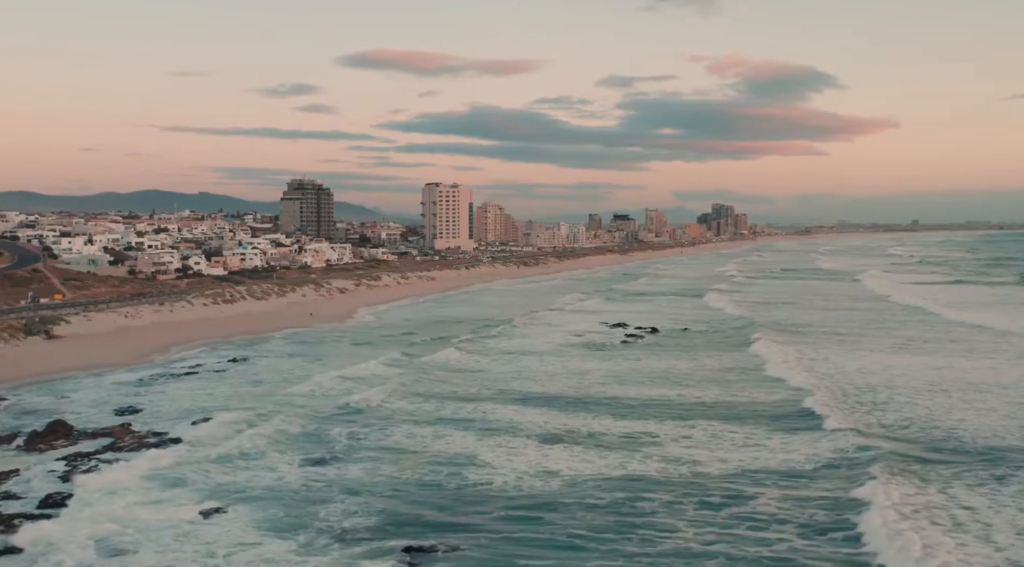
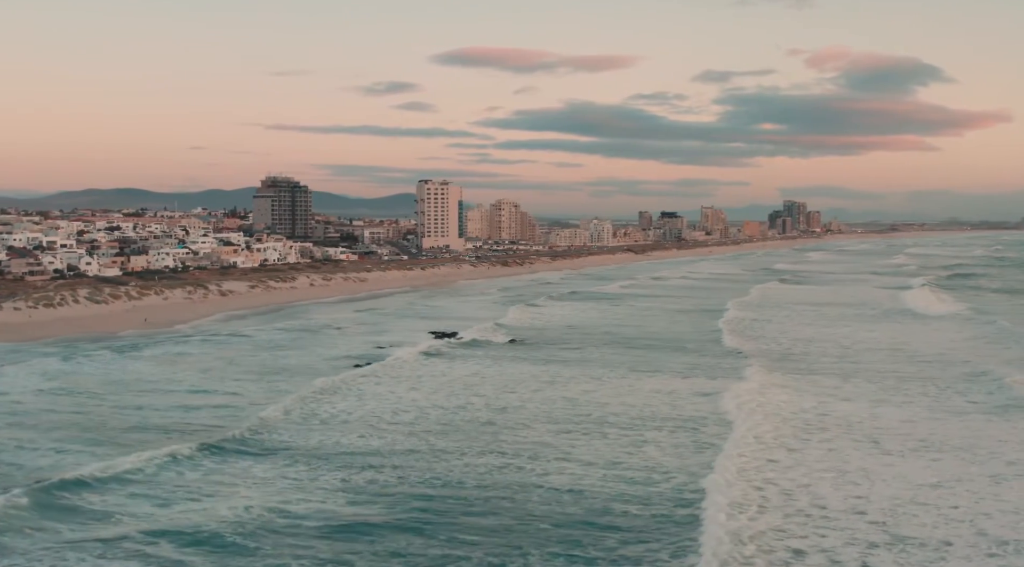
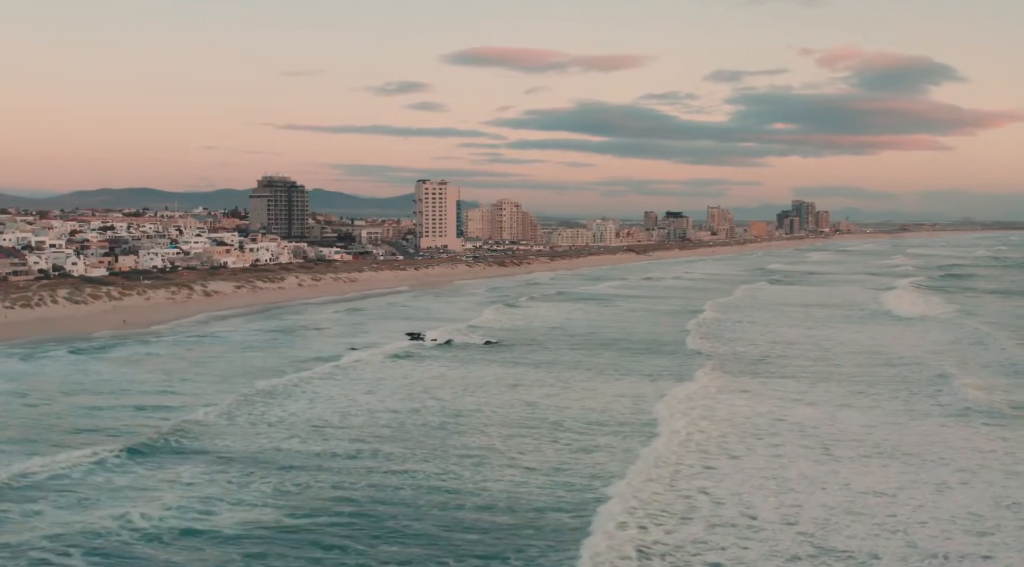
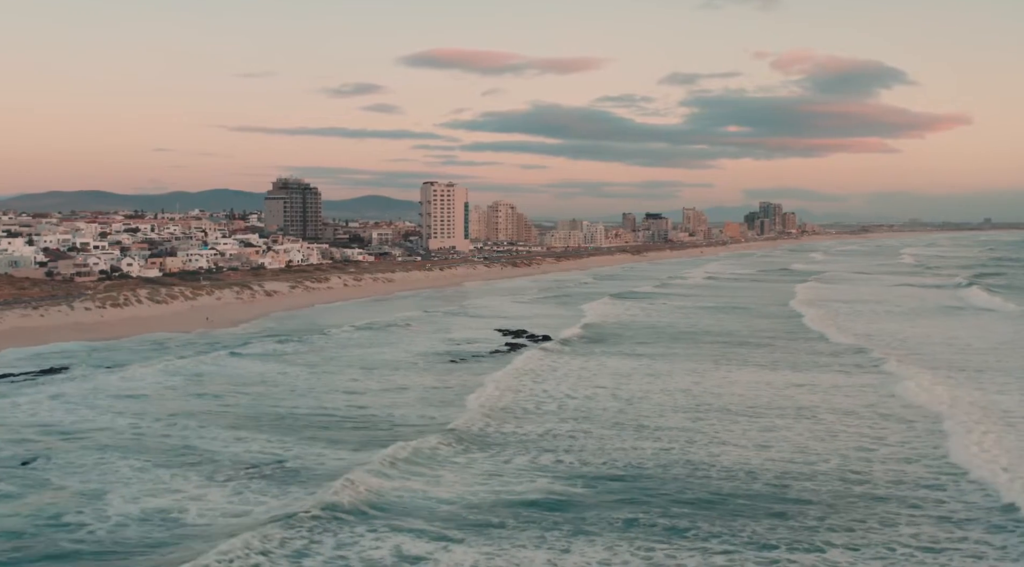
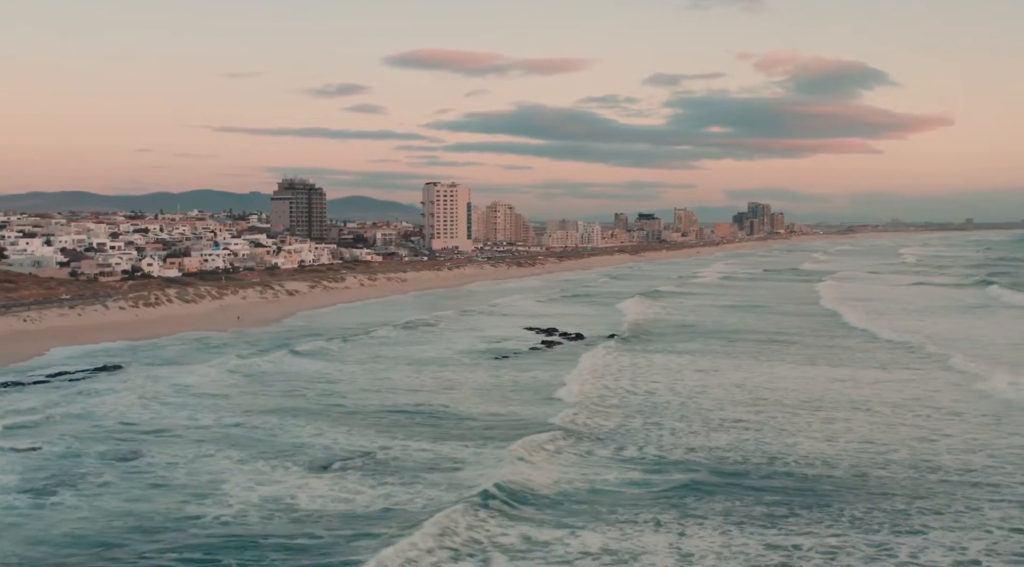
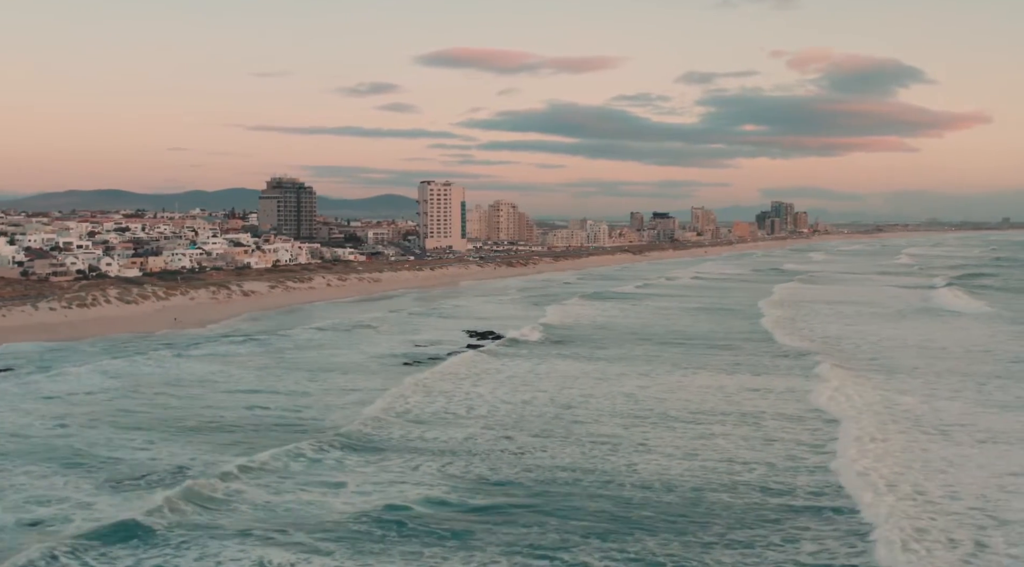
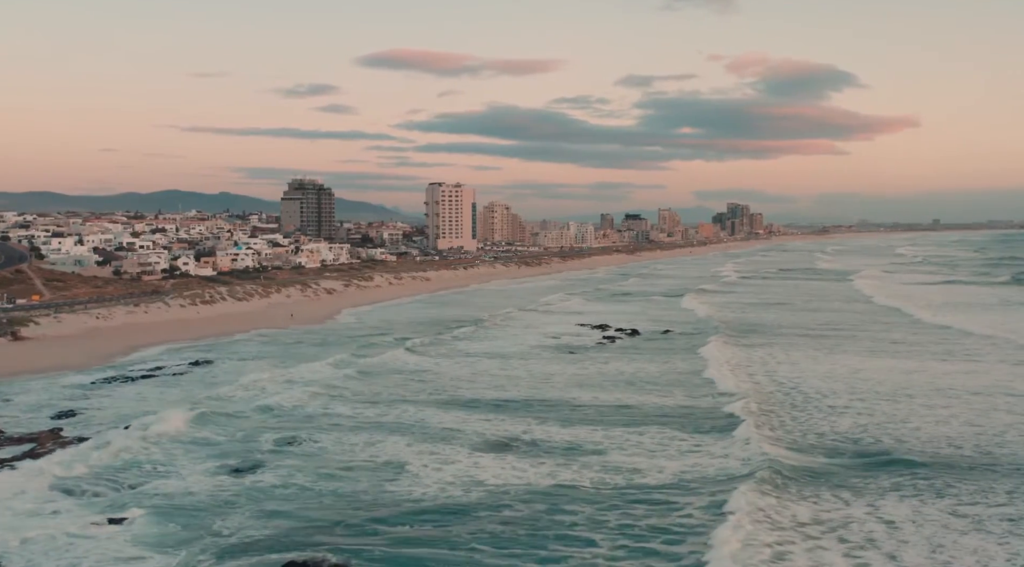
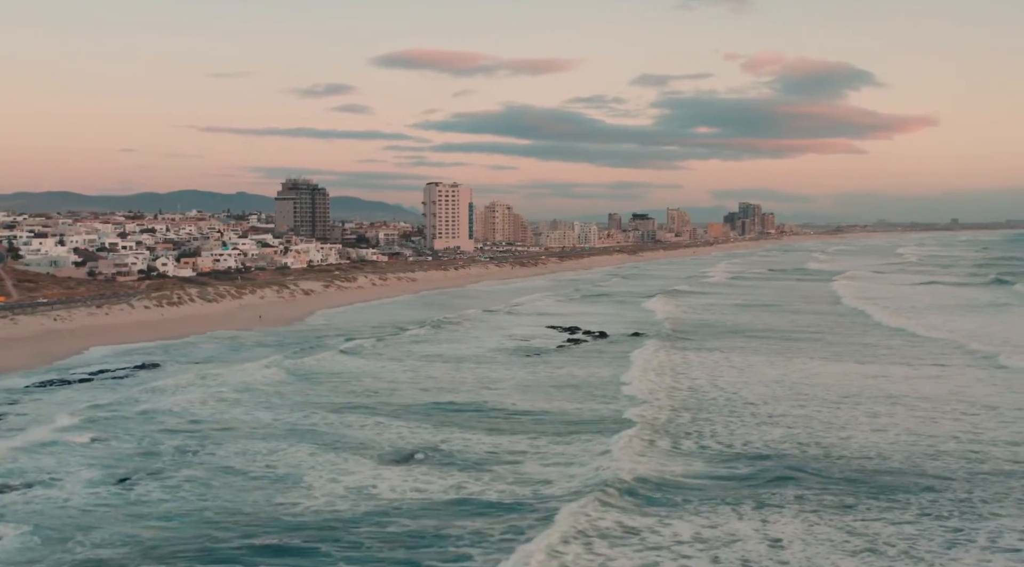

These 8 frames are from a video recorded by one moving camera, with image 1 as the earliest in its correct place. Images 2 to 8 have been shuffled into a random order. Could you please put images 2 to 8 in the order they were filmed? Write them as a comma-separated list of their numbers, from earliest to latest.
7, 8, 5, 4, 6, 2, 3
